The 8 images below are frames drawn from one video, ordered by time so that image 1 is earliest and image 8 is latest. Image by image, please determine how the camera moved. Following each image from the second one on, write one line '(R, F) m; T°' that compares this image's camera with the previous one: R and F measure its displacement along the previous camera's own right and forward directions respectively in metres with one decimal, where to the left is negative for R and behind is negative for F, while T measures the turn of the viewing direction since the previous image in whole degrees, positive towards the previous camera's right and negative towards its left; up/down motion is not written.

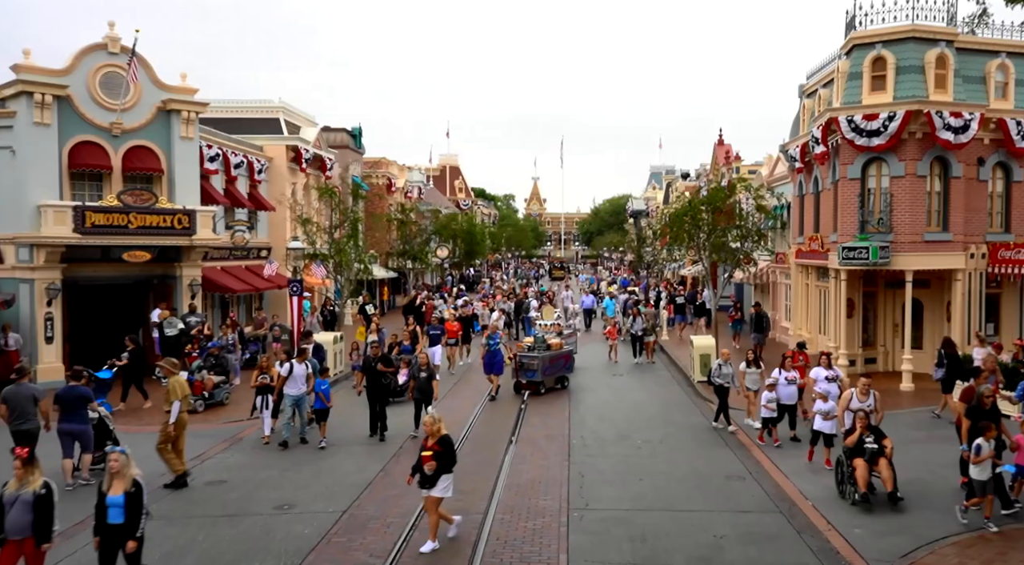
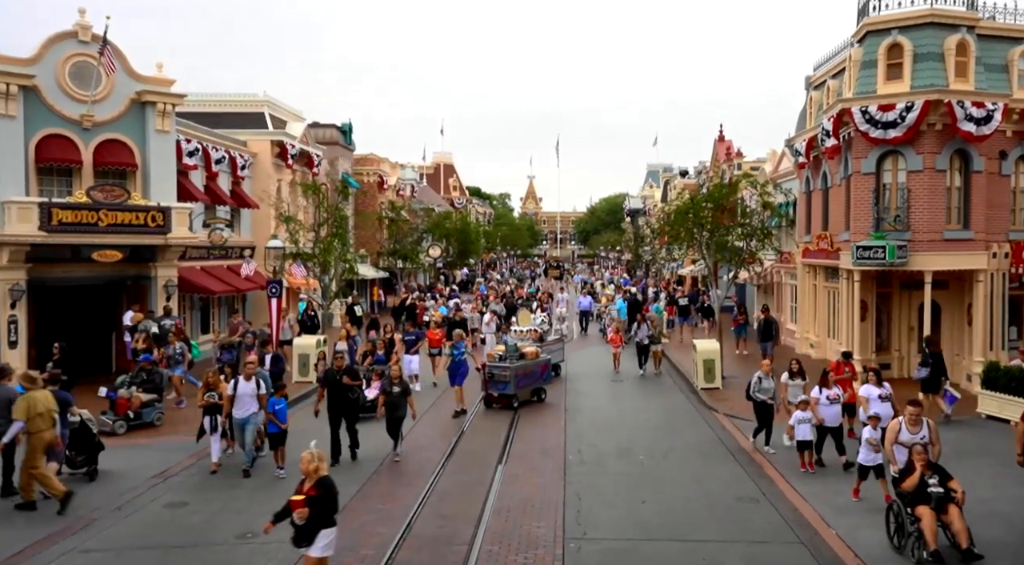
(0.0, +1.1) m; 0°
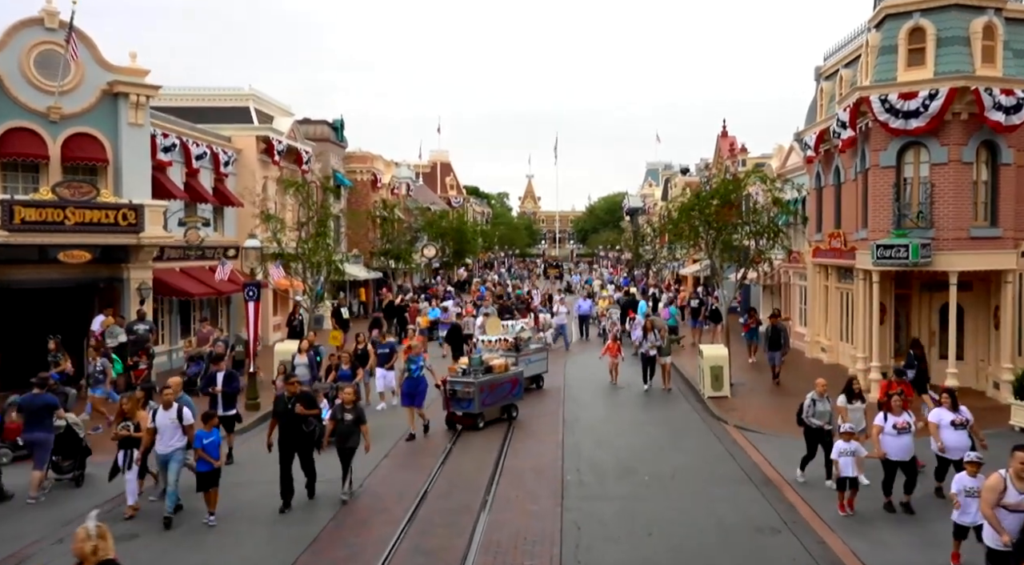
(+0.1, +1.2) m; 0°
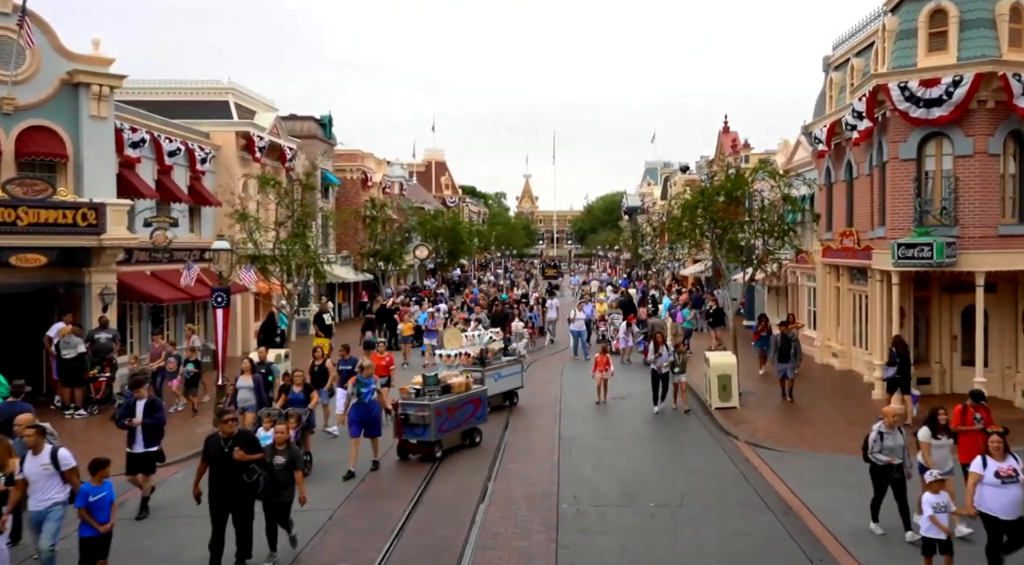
(+0.2, +1.3) m; 0°
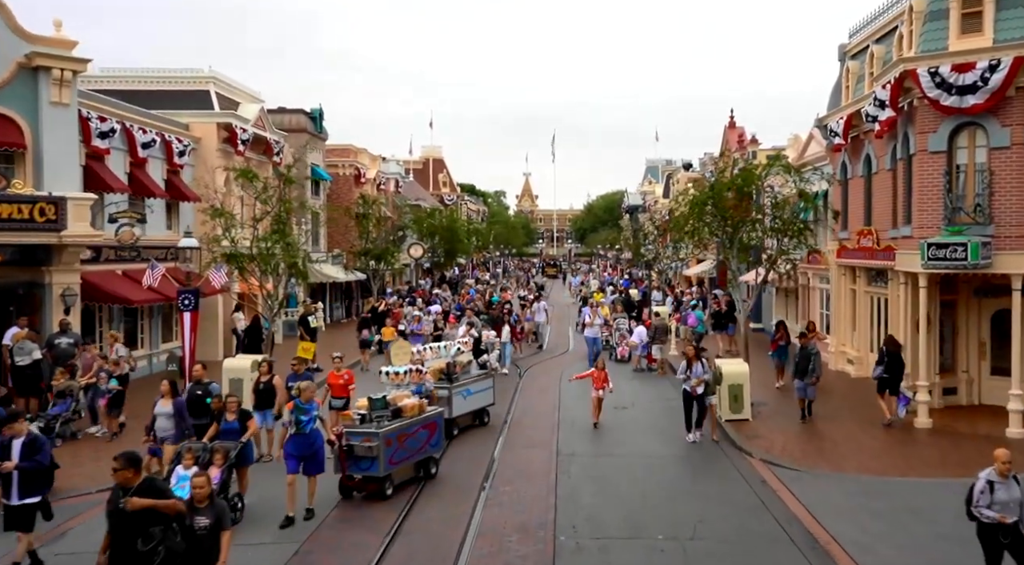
(+0.1, +1.3) m; 0°
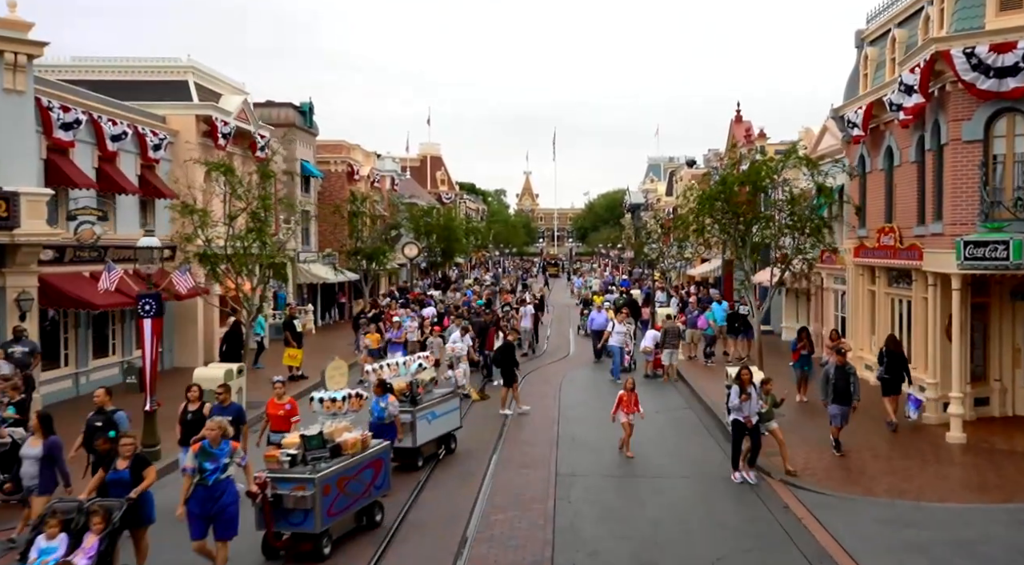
(+0.1, +1.3) m; 0°
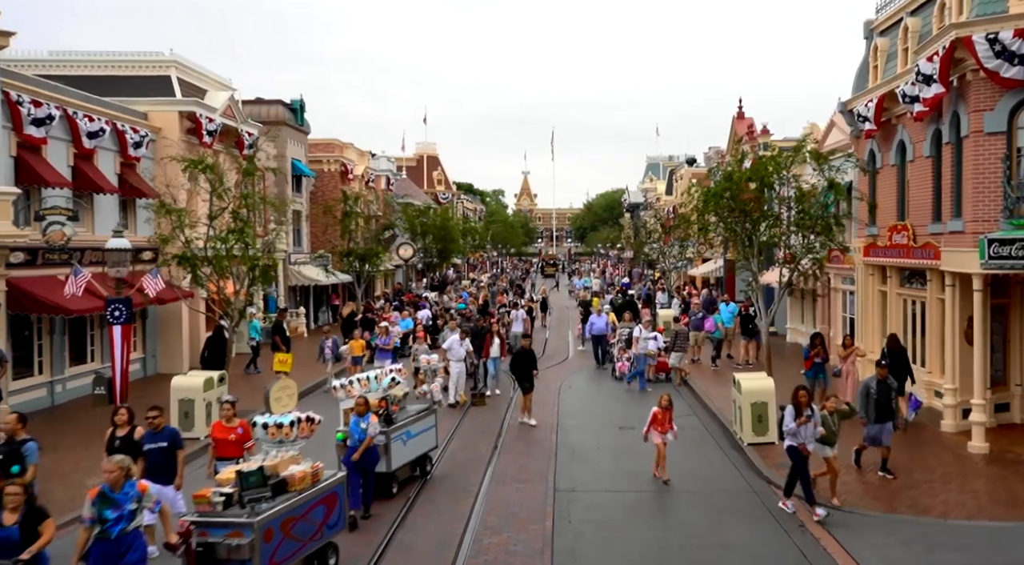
(+0.1, +0.8) m; 0°
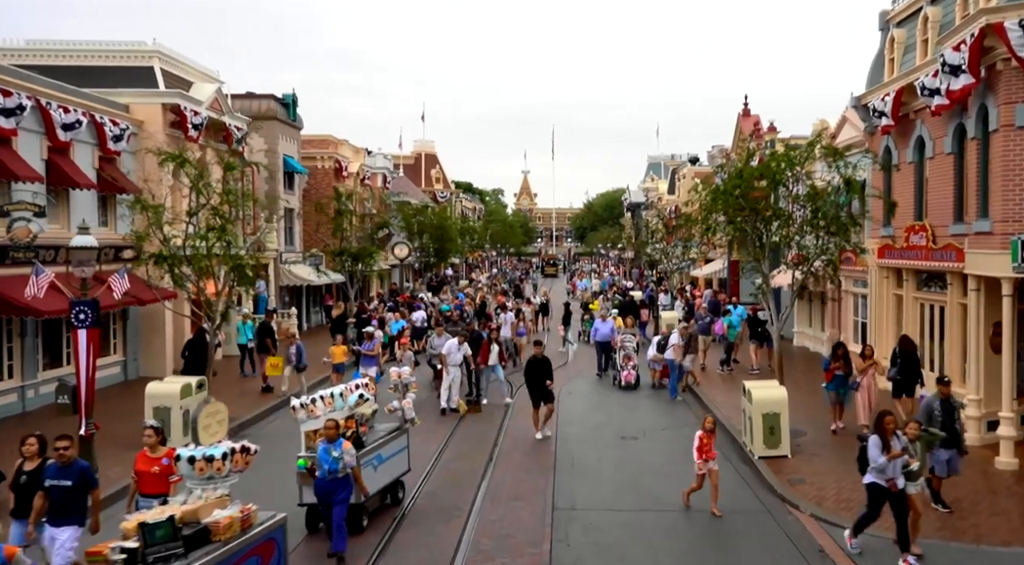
(+0.1, +0.9) m; 0°
